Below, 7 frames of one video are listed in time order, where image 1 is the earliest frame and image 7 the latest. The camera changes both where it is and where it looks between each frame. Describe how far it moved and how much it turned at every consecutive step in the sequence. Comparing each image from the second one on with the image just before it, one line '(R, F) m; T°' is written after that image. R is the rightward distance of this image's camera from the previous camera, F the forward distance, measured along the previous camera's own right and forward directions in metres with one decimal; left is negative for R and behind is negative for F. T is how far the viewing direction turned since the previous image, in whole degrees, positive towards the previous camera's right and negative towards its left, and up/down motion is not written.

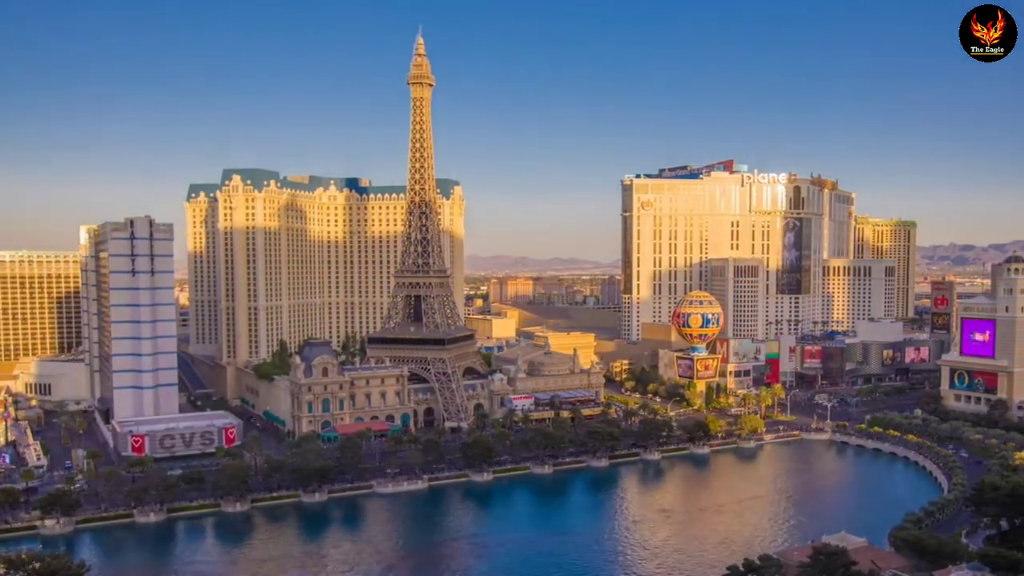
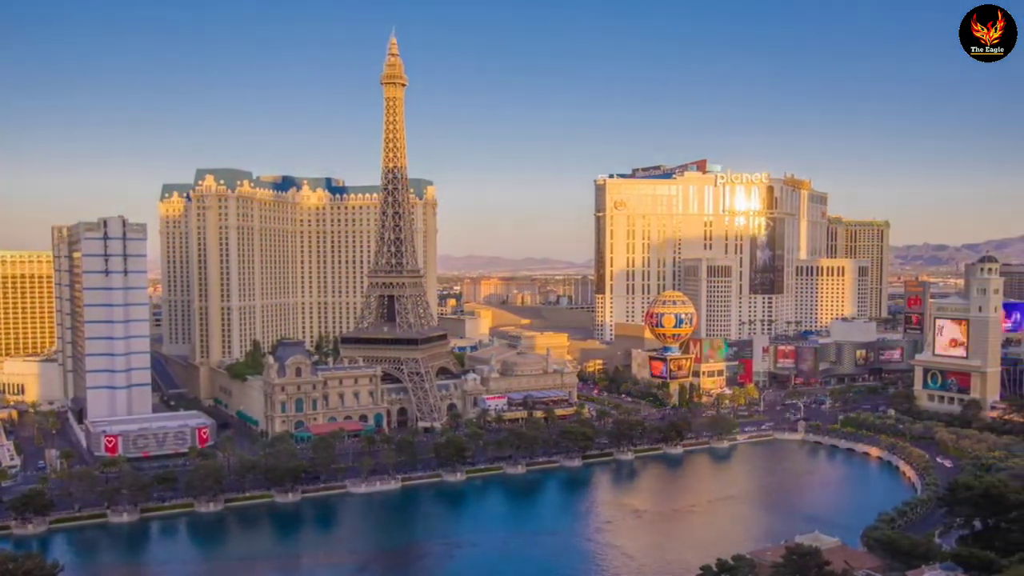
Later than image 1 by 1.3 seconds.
(0.0, +0.6) m; +2°
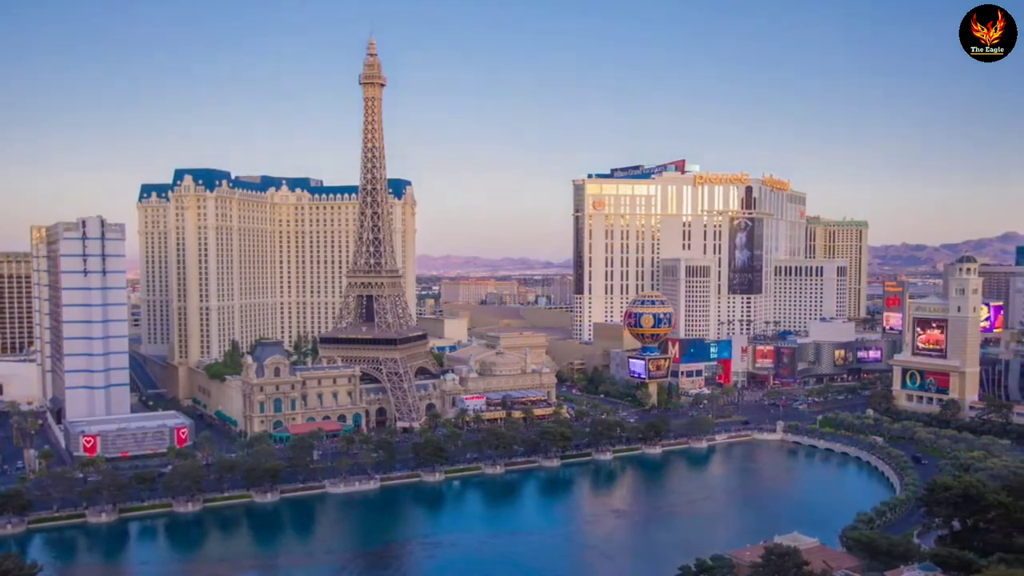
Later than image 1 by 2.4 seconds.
(0.0, +0.5) m; +1°
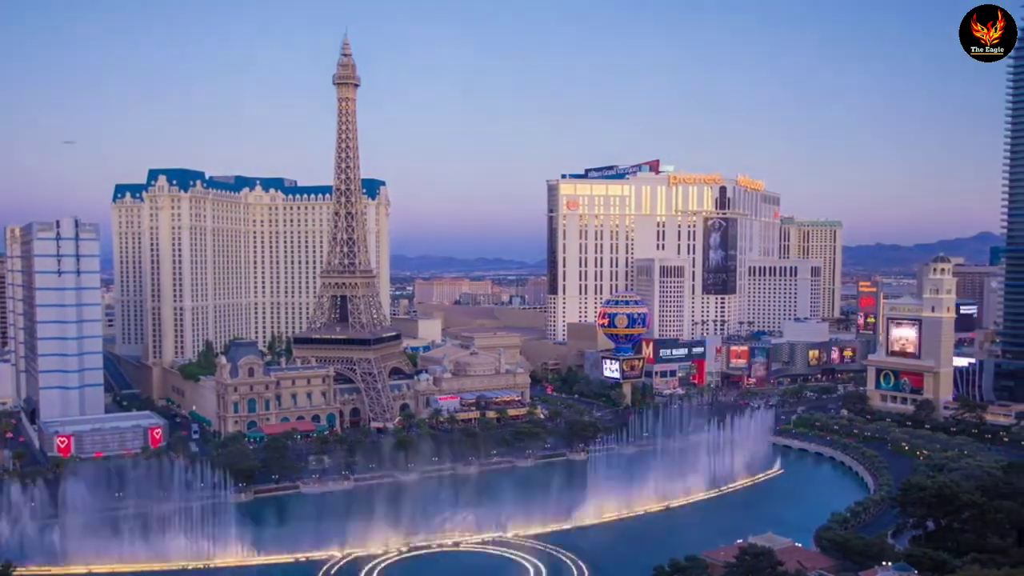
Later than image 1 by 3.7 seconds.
(0.0, +0.6) m; +2°
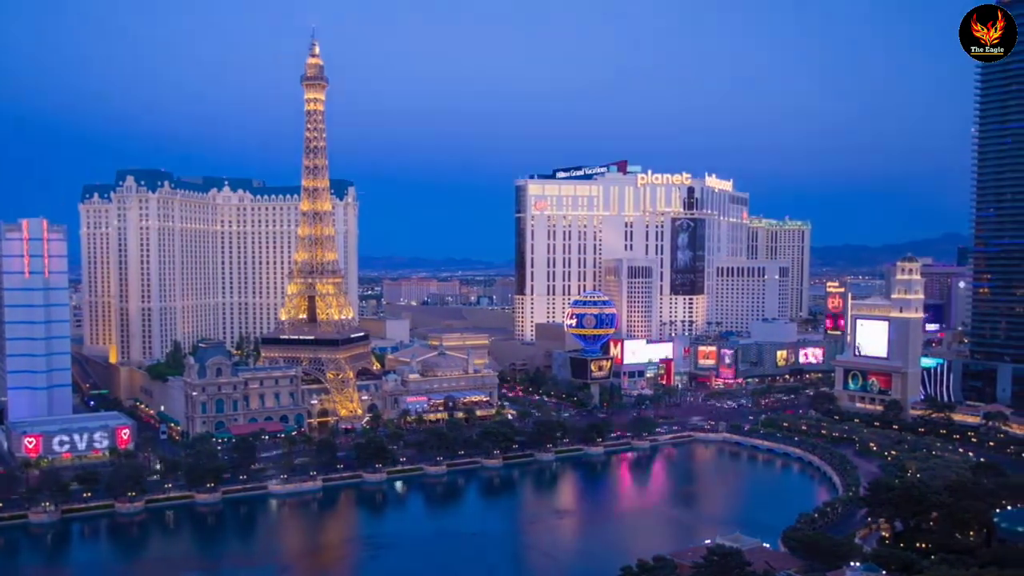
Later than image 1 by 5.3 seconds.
(0.0, +0.7) m; +2°
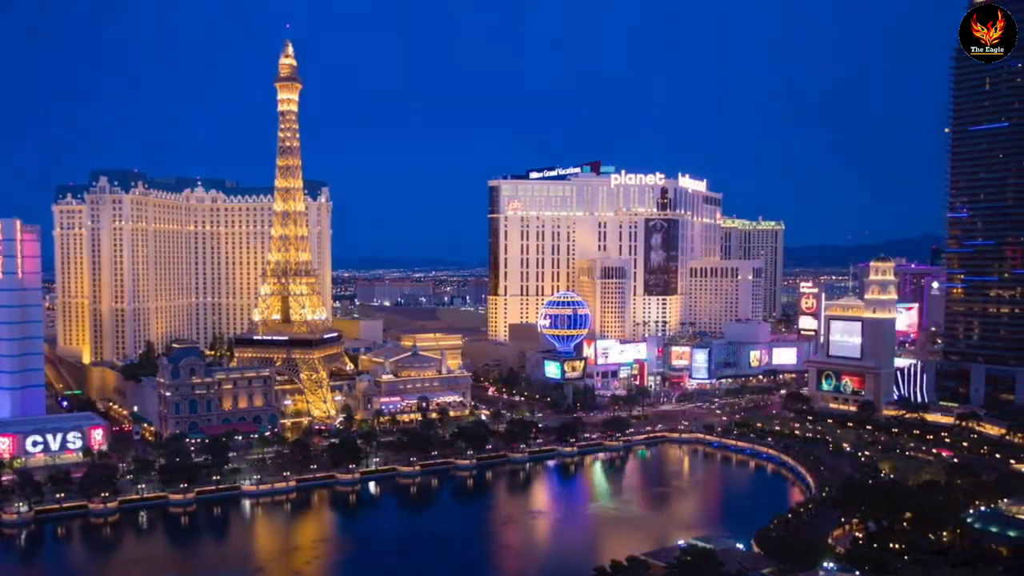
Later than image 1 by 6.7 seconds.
(0.0, +0.5) m; +2°
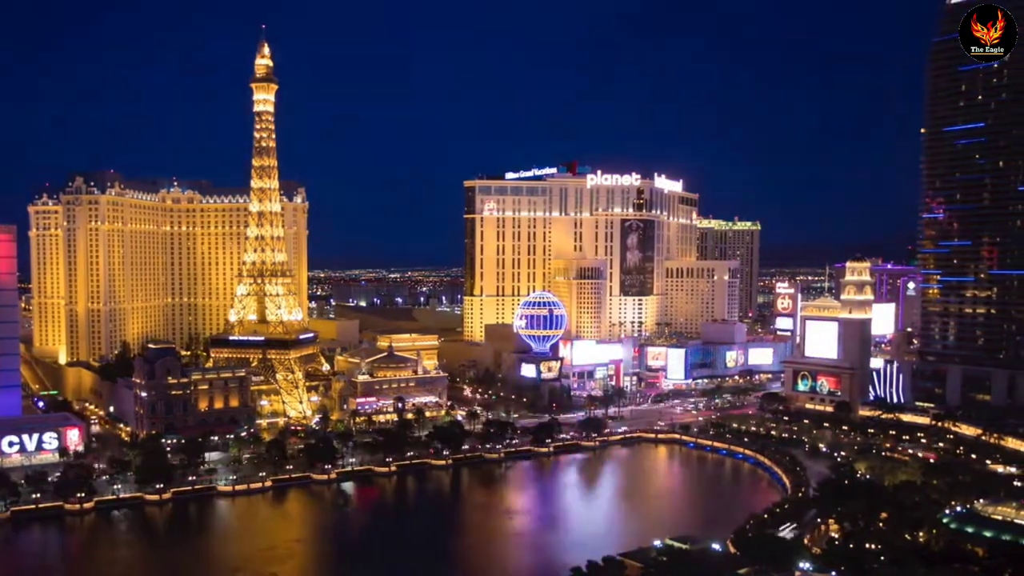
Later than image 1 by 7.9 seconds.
(0.0, +0.5) m; +2°
